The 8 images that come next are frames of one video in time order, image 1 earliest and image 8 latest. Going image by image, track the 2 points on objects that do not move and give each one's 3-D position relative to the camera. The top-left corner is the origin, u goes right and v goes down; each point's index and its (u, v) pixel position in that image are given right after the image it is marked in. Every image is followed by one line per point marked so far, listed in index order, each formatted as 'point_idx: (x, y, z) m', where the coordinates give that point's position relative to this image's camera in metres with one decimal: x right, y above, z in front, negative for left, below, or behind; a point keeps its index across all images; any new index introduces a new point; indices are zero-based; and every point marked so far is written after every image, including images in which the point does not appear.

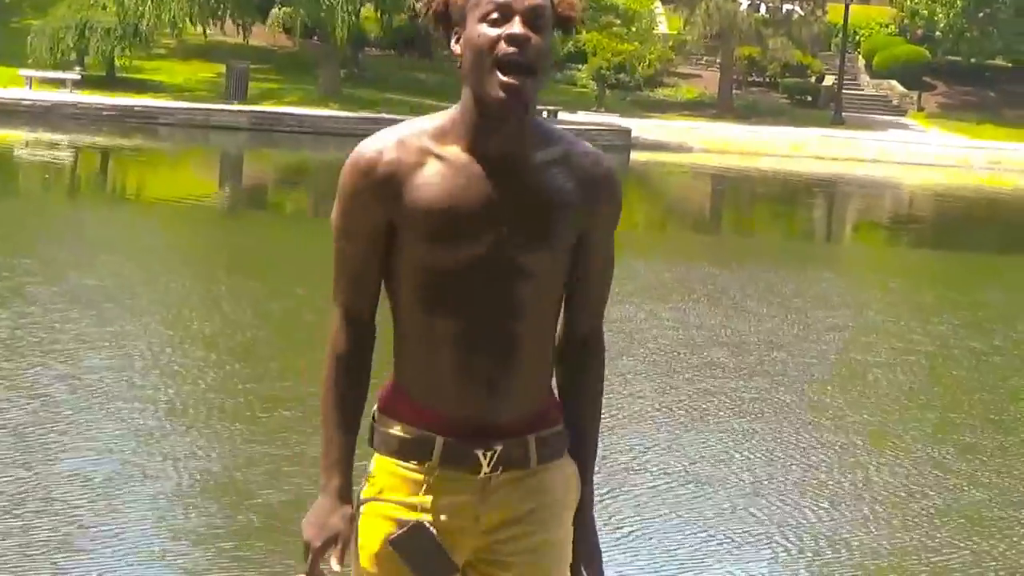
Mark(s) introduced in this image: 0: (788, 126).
0: (+2.5, +1.4, +17.2) m
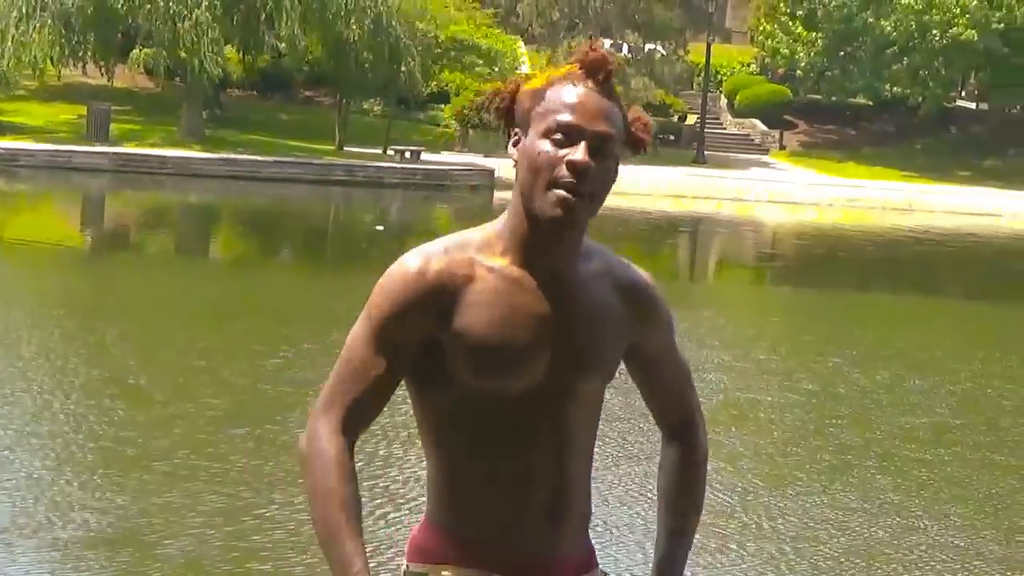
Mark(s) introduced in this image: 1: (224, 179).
0: (+1.3, +1.0, +17.3) m
1: (-2.3, +0.9, +16.2) m
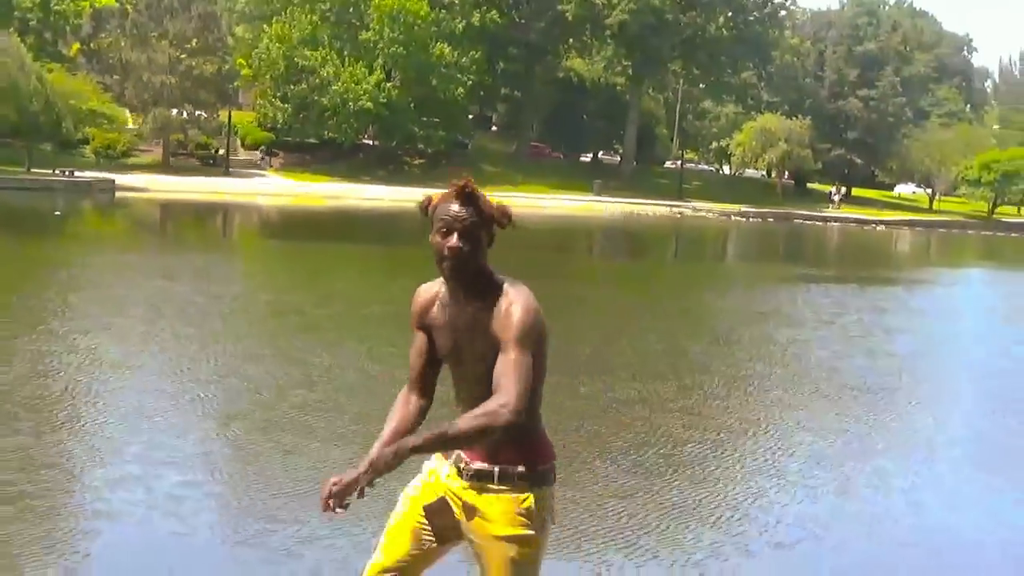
0: (-5.0, +1.7, +31.2) m
1: (-7.9, +1.4, +28.8) m
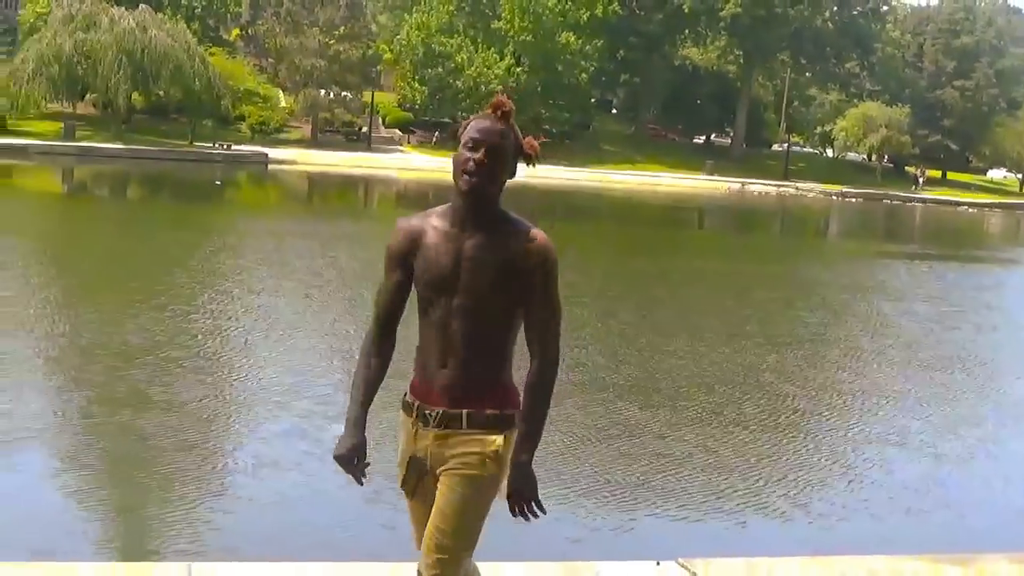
0: (-3.0, +2.3, +34.3) m
1: (-6.0, +2.0, +32.1) m
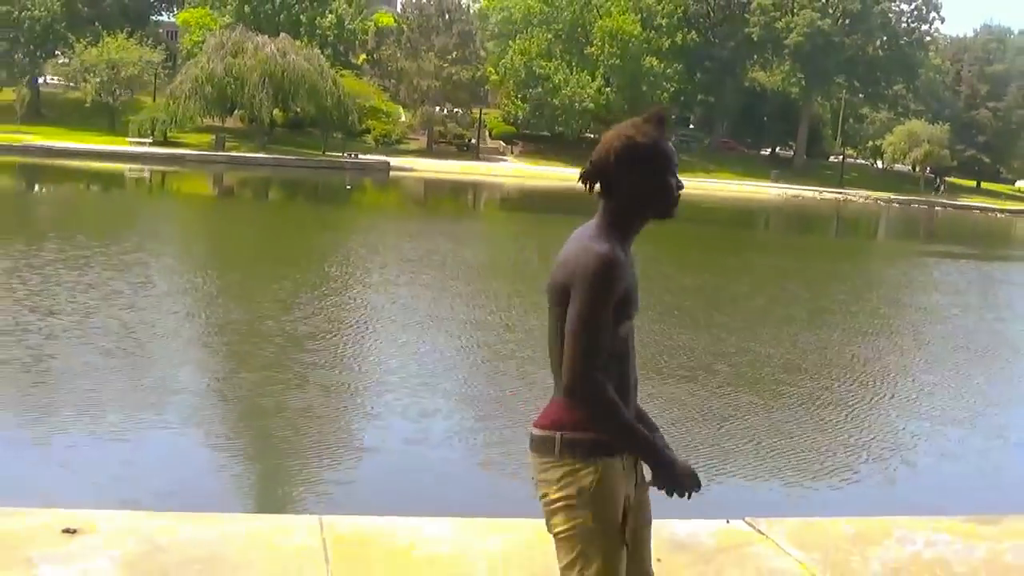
0: (-1.2, +2.5, +39.6) m
1: (-4.3, +2.2, +37.5) m
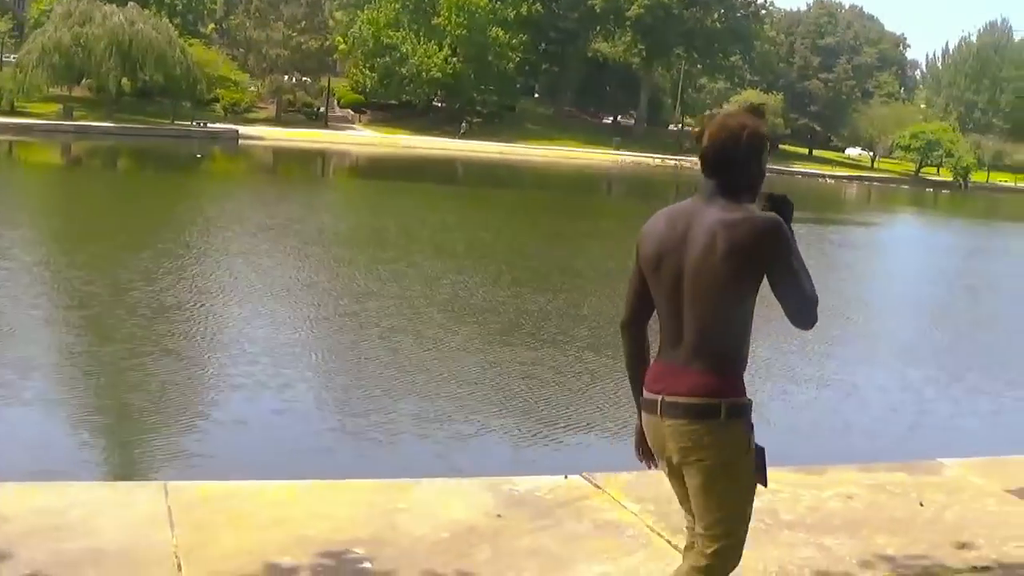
0: (-4.3, +3.2, +40.2) m
1: (-7.2, +2.9, +37.9) m
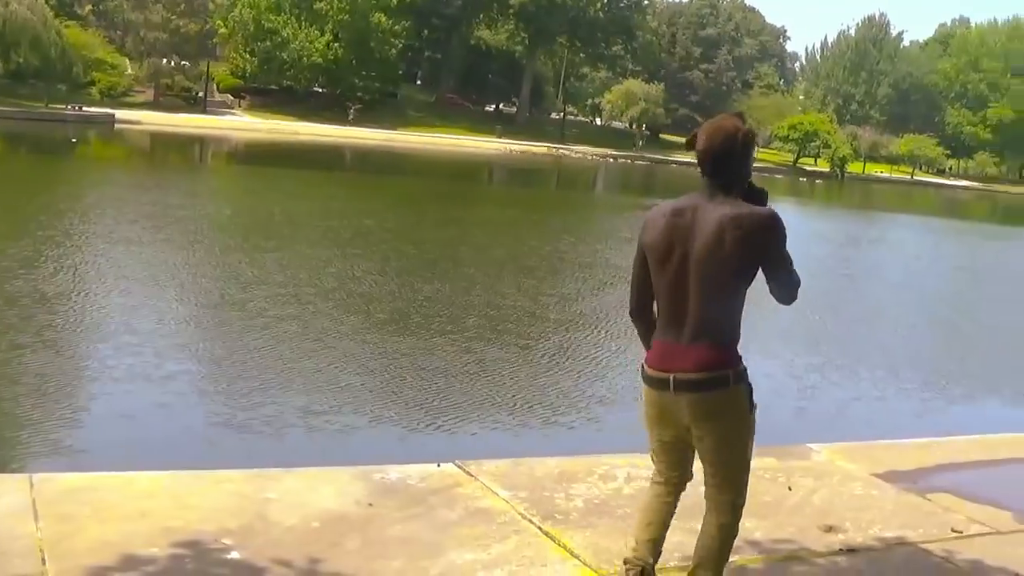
0: (-6.7, +3.5, +39.9) m
1: (-9.5, +3.1, +37.4) m
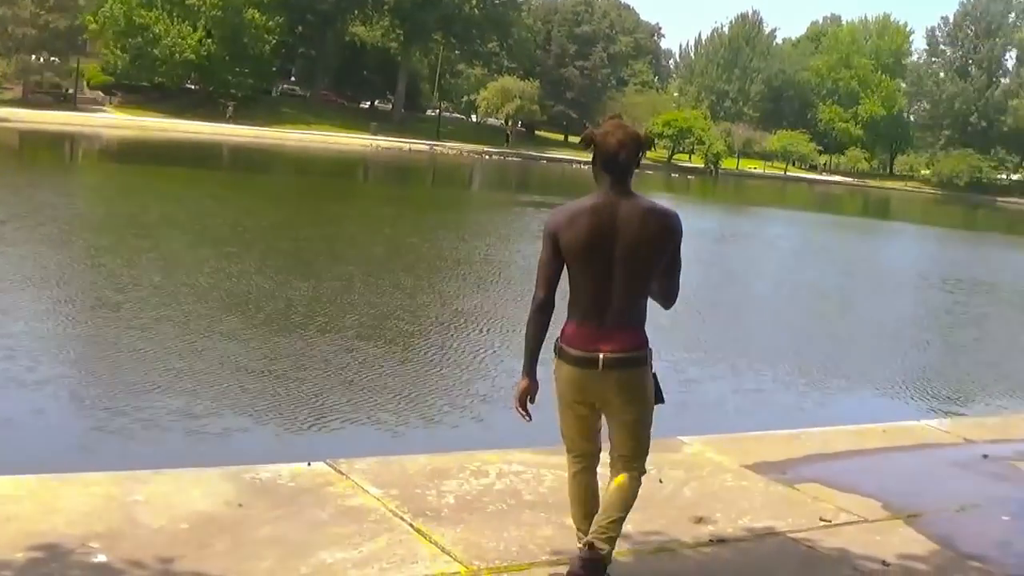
0: (-9.2, +3.4, +39.4) m
1: (-11.9, +3.0, +36.7) m
